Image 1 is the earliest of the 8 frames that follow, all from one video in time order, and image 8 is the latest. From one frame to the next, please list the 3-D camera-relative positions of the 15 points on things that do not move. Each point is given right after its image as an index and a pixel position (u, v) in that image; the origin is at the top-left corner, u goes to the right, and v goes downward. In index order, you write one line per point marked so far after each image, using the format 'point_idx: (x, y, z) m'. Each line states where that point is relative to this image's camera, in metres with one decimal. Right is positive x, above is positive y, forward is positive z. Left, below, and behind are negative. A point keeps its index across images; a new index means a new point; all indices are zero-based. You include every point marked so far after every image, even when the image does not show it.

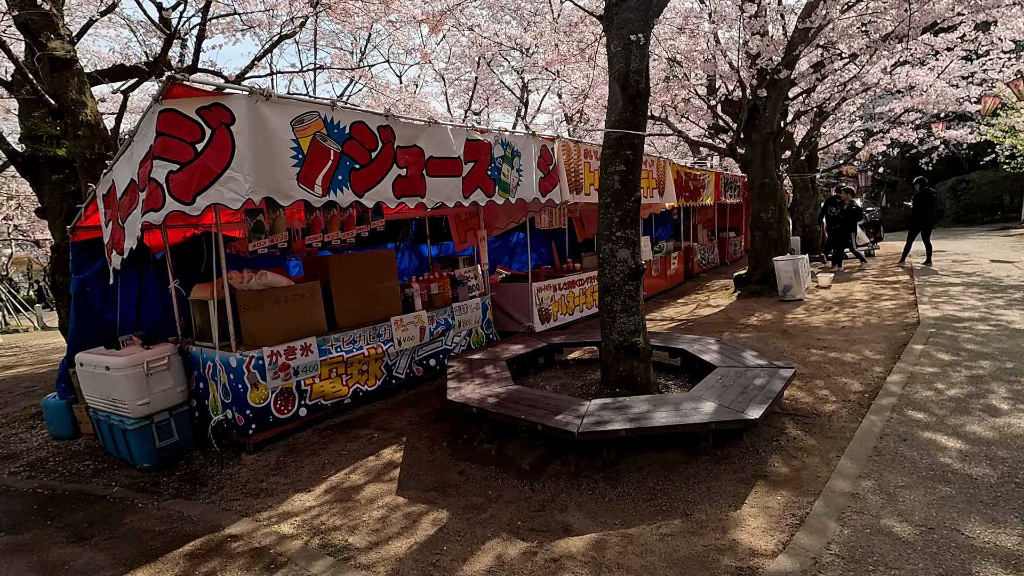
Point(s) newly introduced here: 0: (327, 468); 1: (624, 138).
0: (-1.4, -1.4, +4.1) m
1: (+0.9, +1.2, +4.3) m
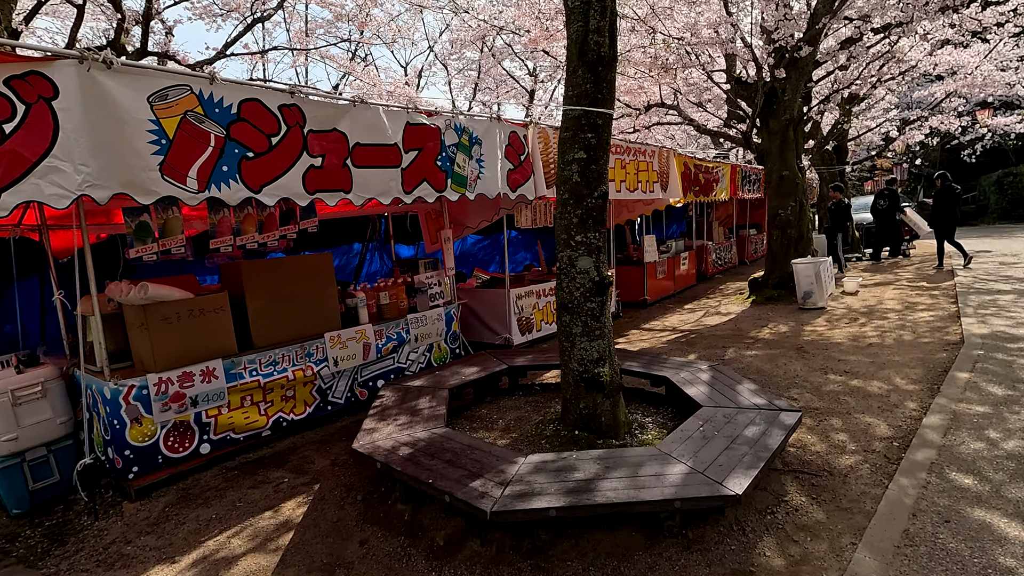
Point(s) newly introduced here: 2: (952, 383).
0: (-1.9, -1.5, +3.3) m
1: (+0.5, +1.1, +3.4) m
2: (+3.6, -0.8, +4.4) m
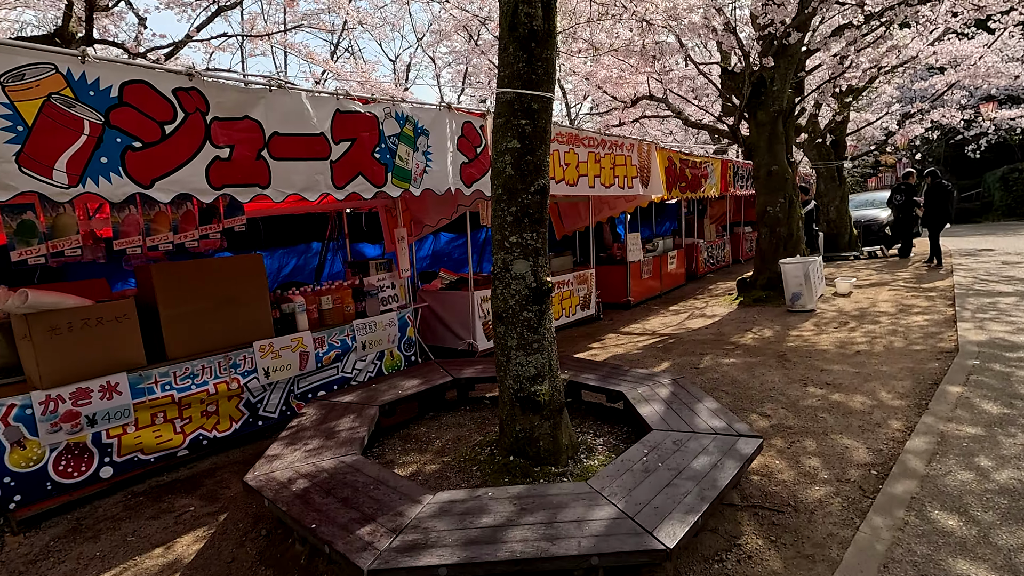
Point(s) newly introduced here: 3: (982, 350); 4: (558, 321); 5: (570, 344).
0: (-2.3, -1.5, +2.9) m
1: (0.0, +1.1, +3.0) m
2: (+3.2, -0.8, +4.0) m
3: (+4.4, -0.6, +5.0) m
4: (+0.7, -0.5, +7.6) m
5: (+0.7, -0.7, +6.9) m
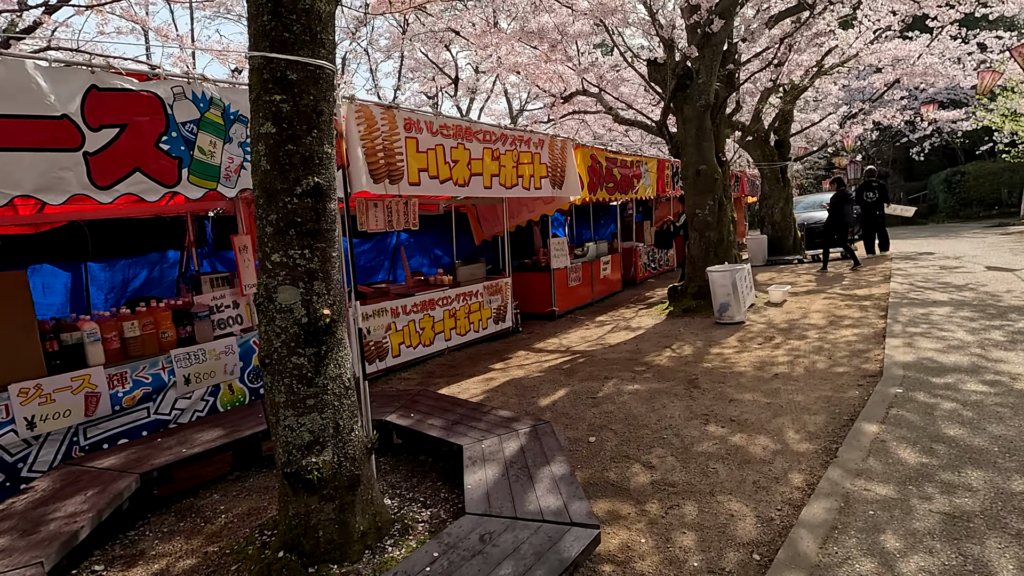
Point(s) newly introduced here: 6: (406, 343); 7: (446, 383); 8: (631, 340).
0: (-3.3, -1.7, +2.0) m
1: (-1.0, +0.9, +2.2) m
2: (+2.1, -1.0, +3.4) m
3: (+3.3, -0.7, +4.5) m
4: (-0.6, -0.6, +6.9) m
5: (-0.5, -0.9, +6.1) m
6: (-1.2, -0.6, +6.0) m
7: (-0.7, -1.0, +5.5) m
8: (+1.5, -0.7, +6.7) m
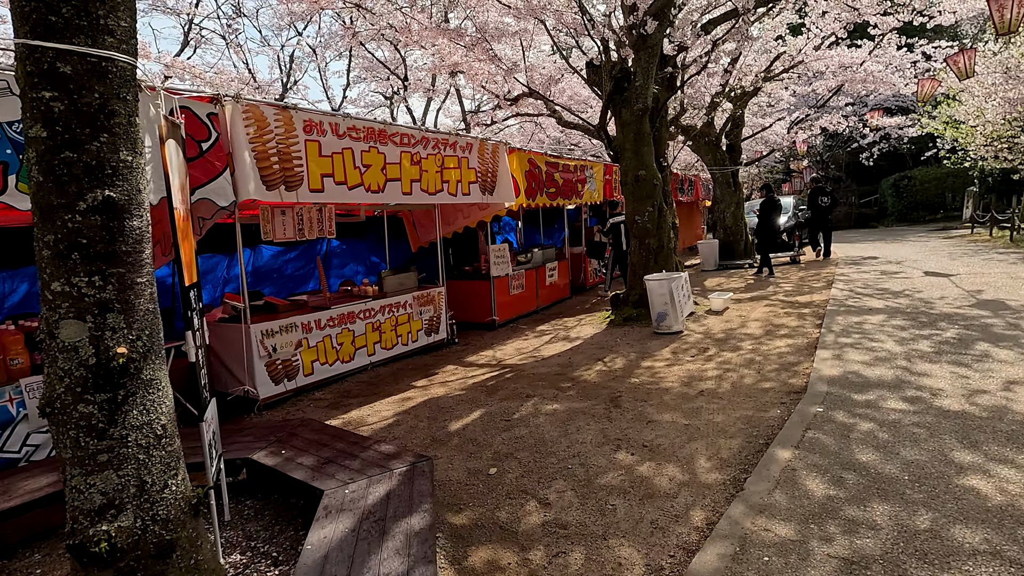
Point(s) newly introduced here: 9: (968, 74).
0: (-3.9, -1.8, +1.5) m
1: (-1.6, +0.8, +1.8) m
2: (+1.5, -1.1, +3.1) m
3: (+2.5, -0.8, +4.3) m
4: (-1.5, -0.8, +6.5) m
5: (-1.3, -1.0, +5.8) m
6: (-2.0, -0.8, +5.6) m
7: (-1.5, -1.1, +5.1) m
8: (+0.6, -0.8, +6.5) m
9: (+9.6, +4.6, +11.3) m
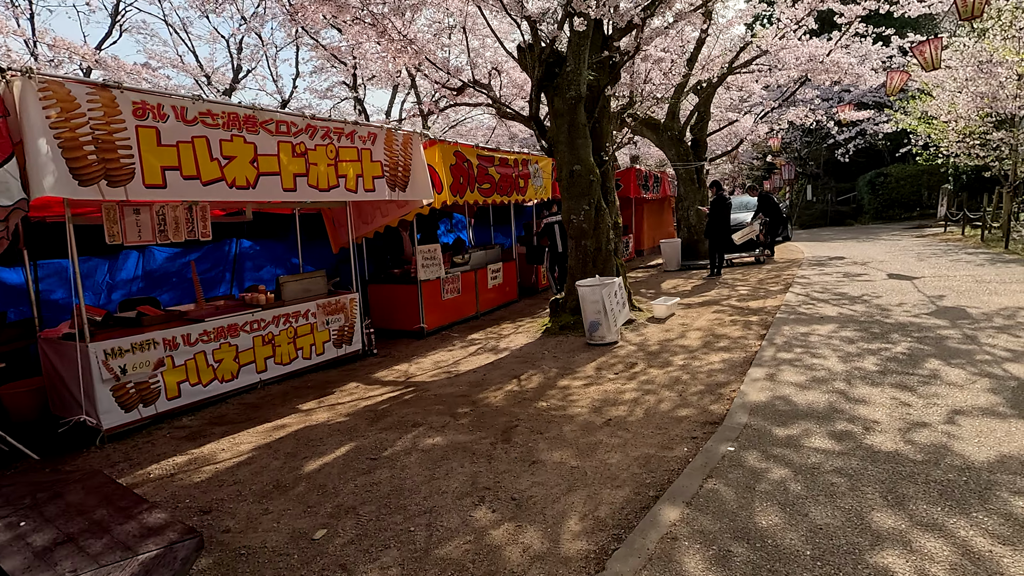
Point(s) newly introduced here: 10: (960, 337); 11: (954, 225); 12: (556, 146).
0: (-4.7, -2.0, +0.7) m
1: (-2.5, +0.7, +1.1) m
2: (+0.6, -1.2, +2.5) m
3: (+1.6, -0.9, +3.7) m
4: (-2.4, -0.8, +5.8) m
5: (-2.2, -1.1, +5.1) m
6: (-2.9, -0.8, +4.9) m
7: (-2.4, -1.2, +4.4) m
8: (-0.3, -0.9, +5.8) m
9: (+8.5, +4.5, +10.8) m
10: (+4.5, -0.5, +5.4) m
11: (+14.3, +2.1, +17.3) m
12: (+0.6, +1.8, +6.9) m
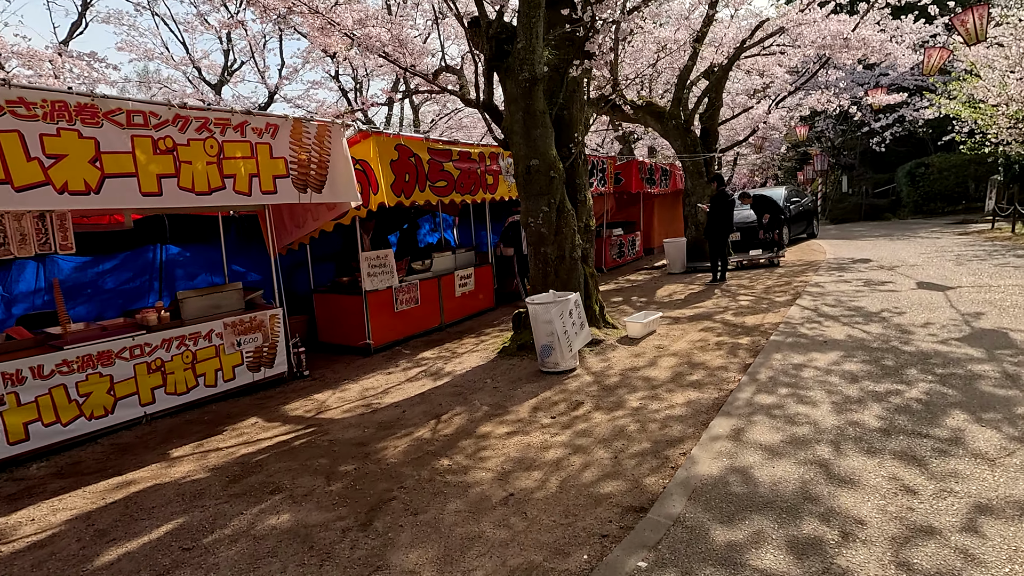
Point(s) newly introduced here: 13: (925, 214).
0: (-5.7, -2.2, +0.1) m
1: (-3.4, +0.4, +0.3) m
2: (-0.2, -1.4, +1.6) m
3: (+0.9, -1.1, +2.7) m
4: (-3.1, -1.0, +5.0) m
5: (-2.9, -1.3, +4.3) m
6: (-3.6, -1.0, +4.1) m
7: (-3.1, -1.4, +3.7) m
8: (-1.0, -1.0, +4.9) m
9: (+8.1, +4.4, +9.3) m
10: (+3.8, -0.7, +4.2) m
11: (+14.3, +2.0, +15.6) m
12: (0.0, +1.7, +5.9) m
13: (+15.2, +2.7, +19.8) m
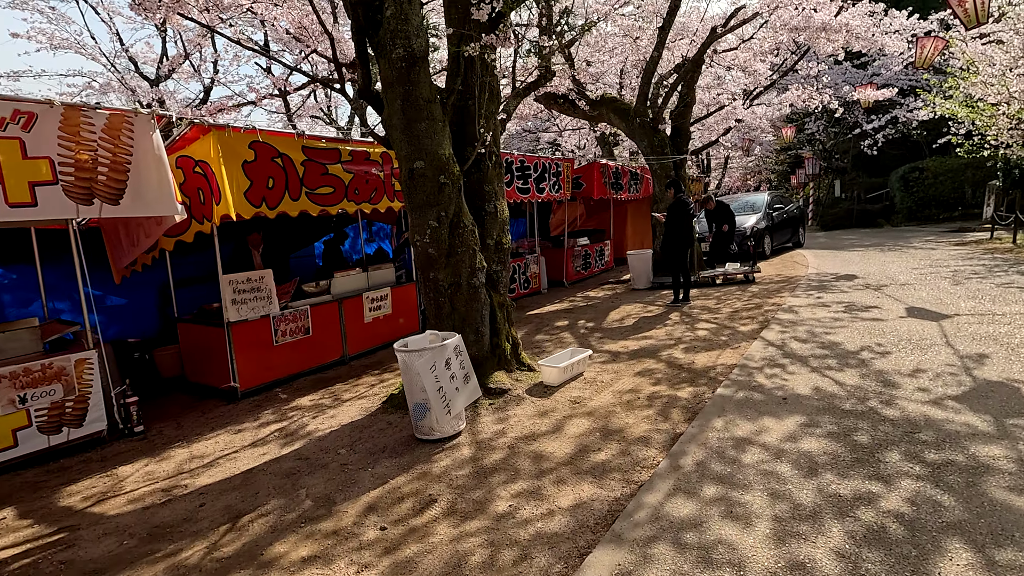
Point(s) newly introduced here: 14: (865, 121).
0: (-6.7, -2.5, -1.2) m
1: (-4.4, +0.1, -0.9) m
2: (-1.3, -1.7, +0.3) m
3: (-0.2, -1.4, +1.4) m
4: (-4.1, -1.3, +3.8) m
5: (-4.0, -1.6, +3.0) m
6: (-4.7, -1.3, +2.9) m
7: (-4.1, -1.7, +2.4) m
8: (-2.0, -1.3, +3.7) m
9: (+7.1, +4.0, +8.1) m
10: (+2.8, -1.0, +3.0) m
11: (+13.2, +1.6, +14.4) m
12: (-1.0, +1.3, +4.7) m
13: (+14.1, +2.3, +18.7) m
14: (+13.1, +6.2, +19.9) m
